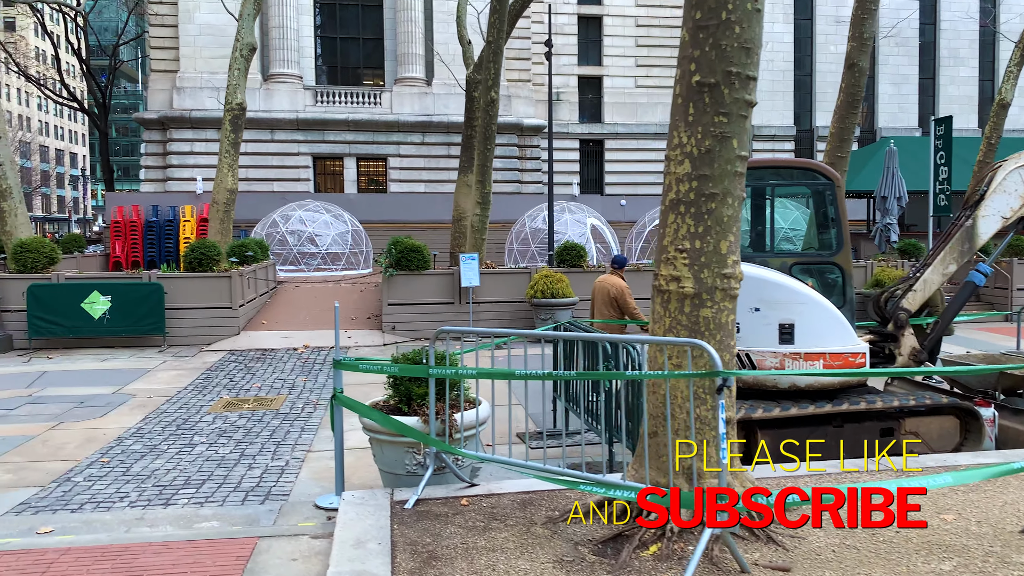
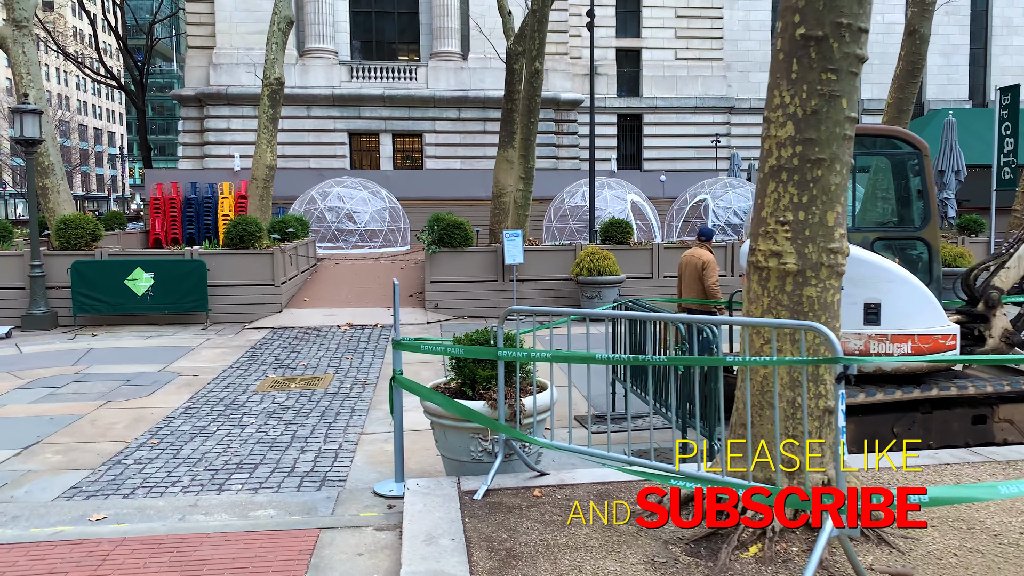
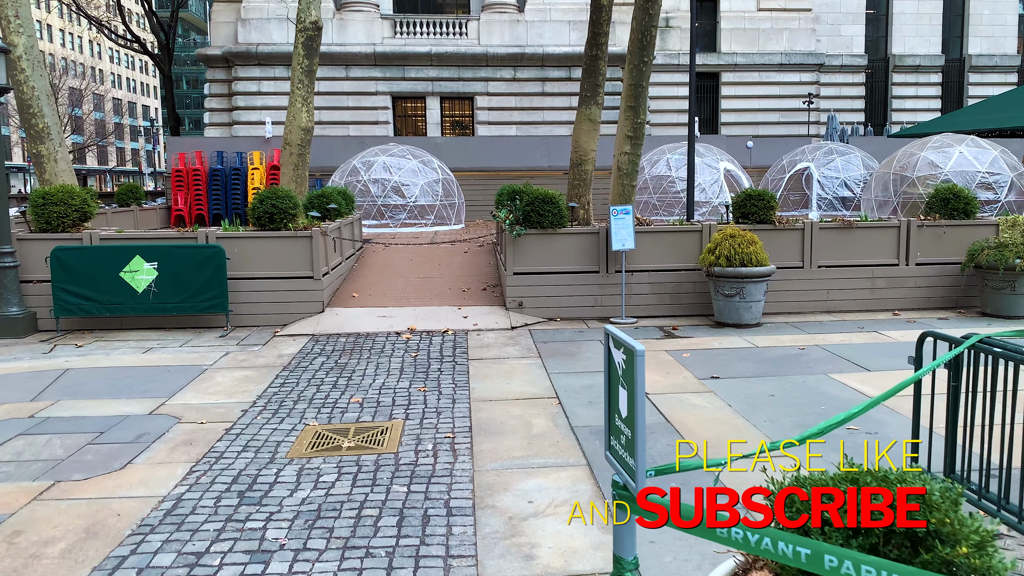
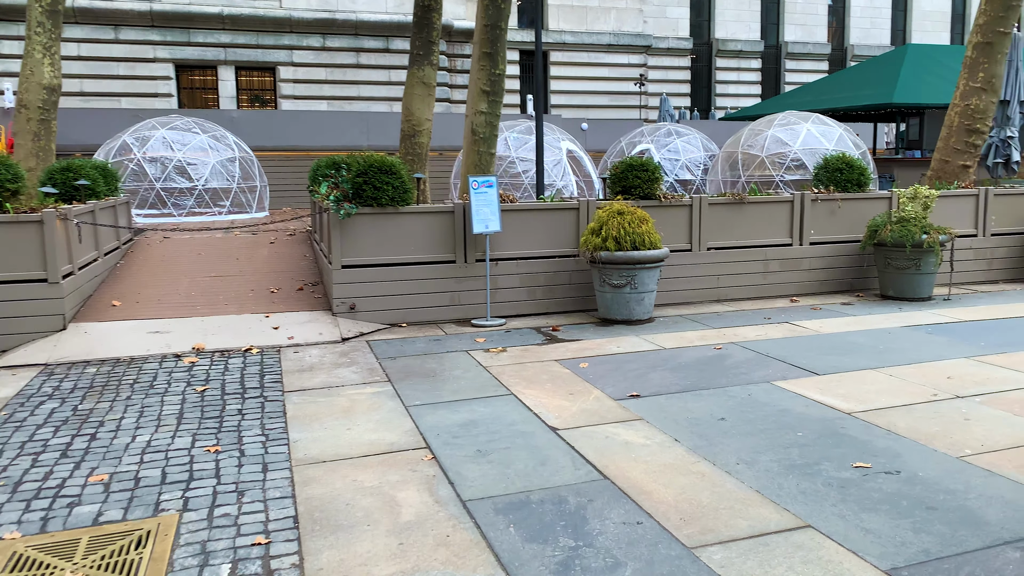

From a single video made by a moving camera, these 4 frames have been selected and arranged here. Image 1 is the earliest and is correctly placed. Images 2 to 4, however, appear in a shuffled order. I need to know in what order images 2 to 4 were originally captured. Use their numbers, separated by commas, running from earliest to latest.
2, 3, 4
